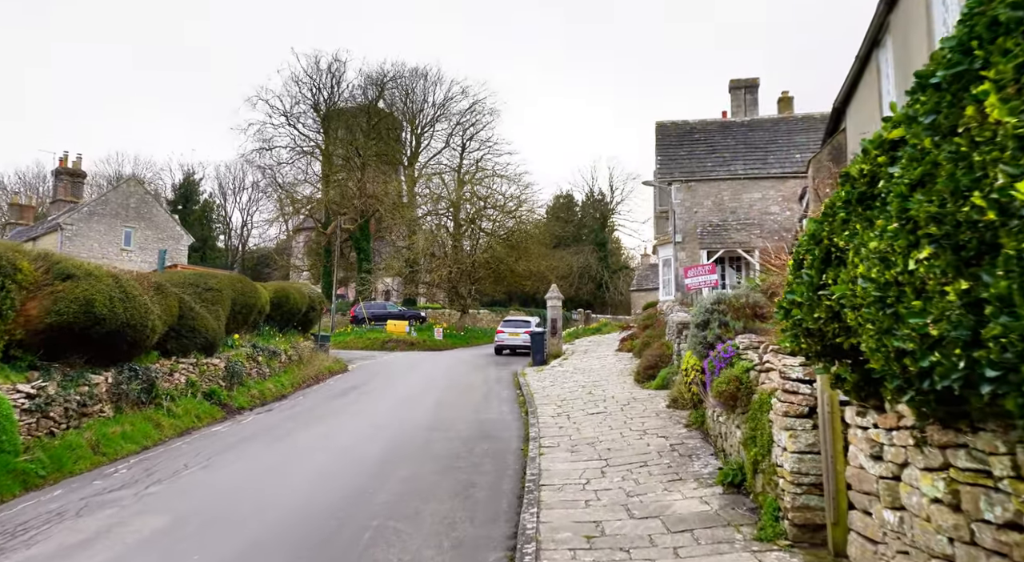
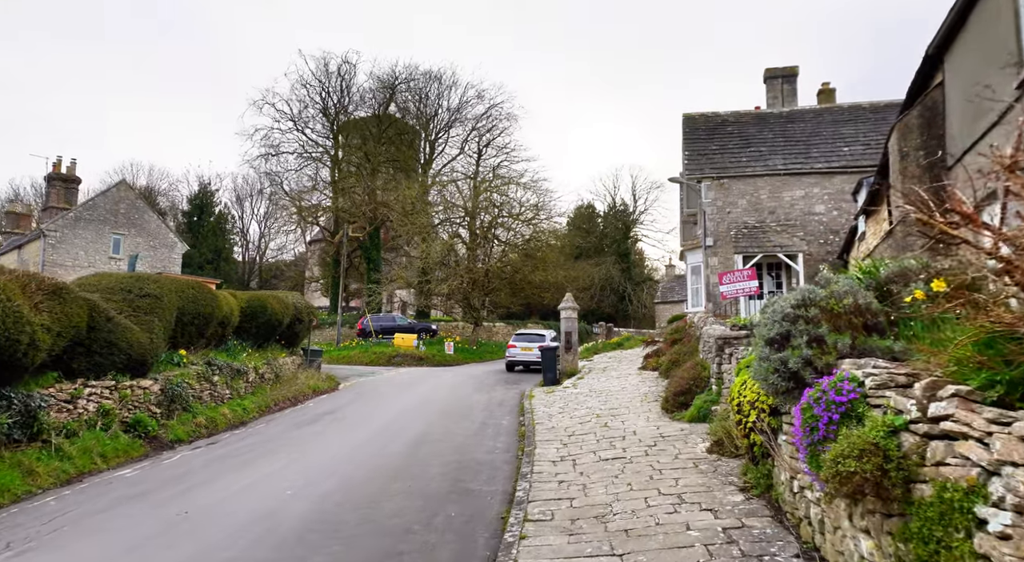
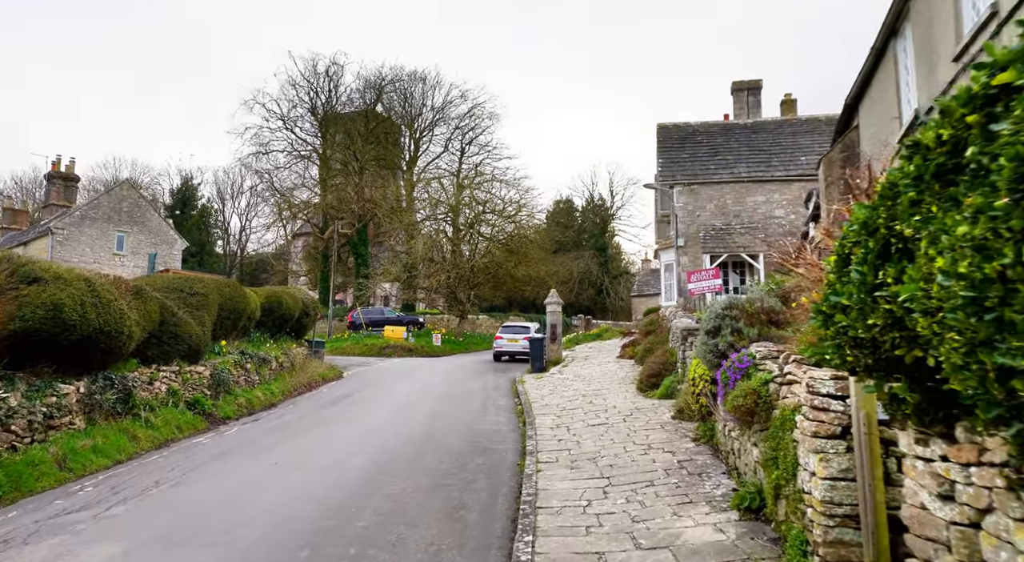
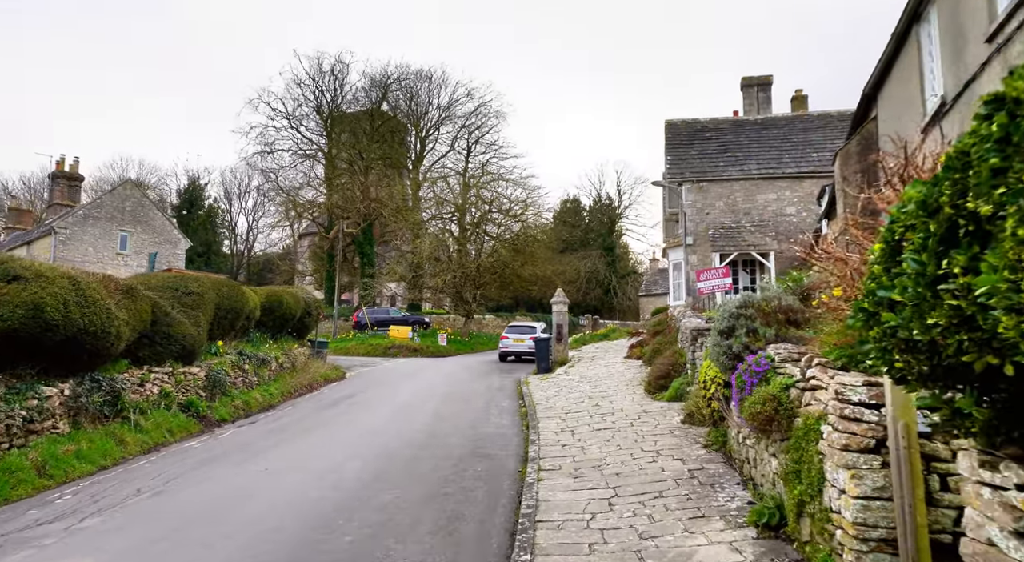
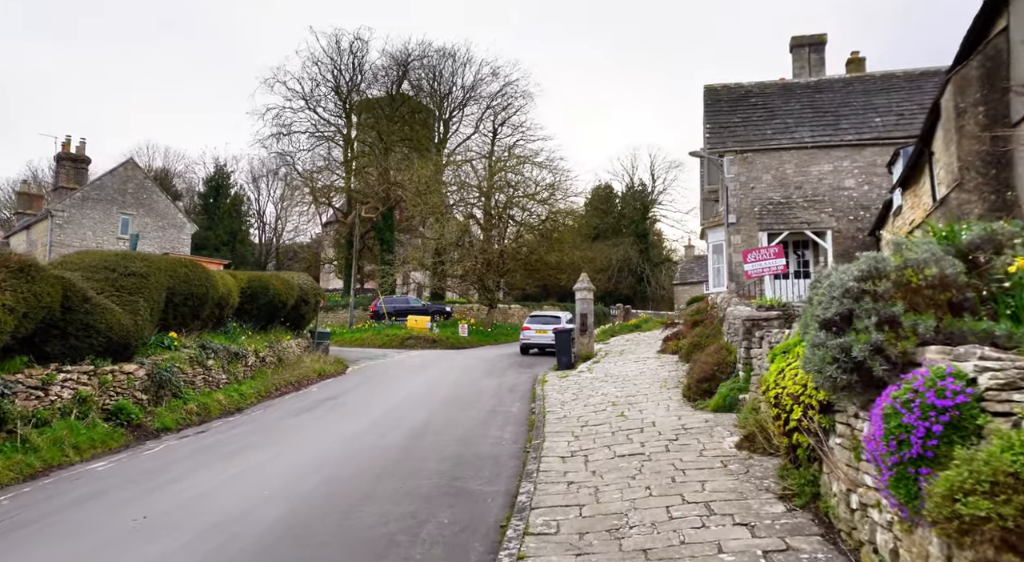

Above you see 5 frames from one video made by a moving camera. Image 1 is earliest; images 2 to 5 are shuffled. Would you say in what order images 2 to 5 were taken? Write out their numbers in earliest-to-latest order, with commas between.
3, 4, 2, 5
